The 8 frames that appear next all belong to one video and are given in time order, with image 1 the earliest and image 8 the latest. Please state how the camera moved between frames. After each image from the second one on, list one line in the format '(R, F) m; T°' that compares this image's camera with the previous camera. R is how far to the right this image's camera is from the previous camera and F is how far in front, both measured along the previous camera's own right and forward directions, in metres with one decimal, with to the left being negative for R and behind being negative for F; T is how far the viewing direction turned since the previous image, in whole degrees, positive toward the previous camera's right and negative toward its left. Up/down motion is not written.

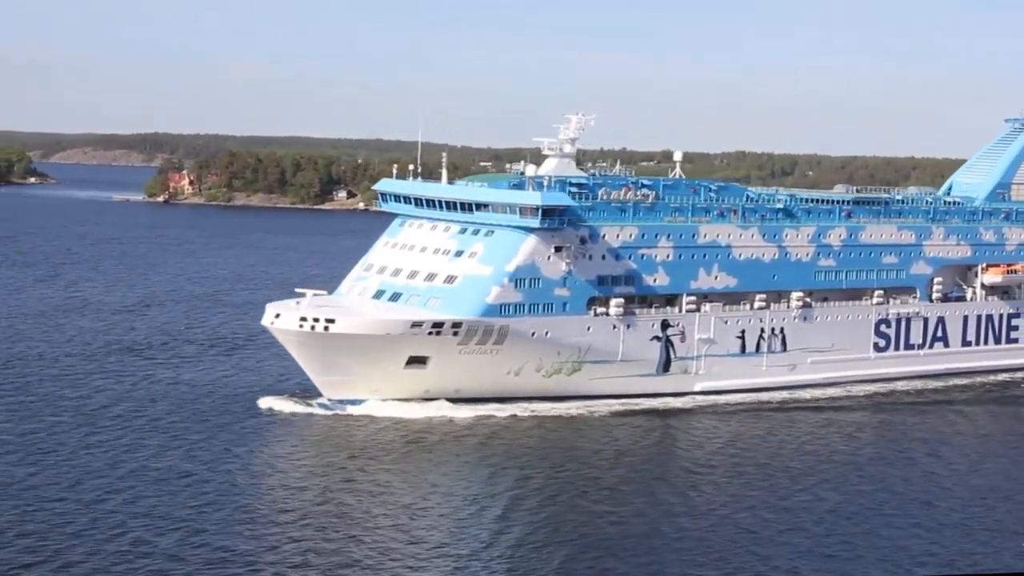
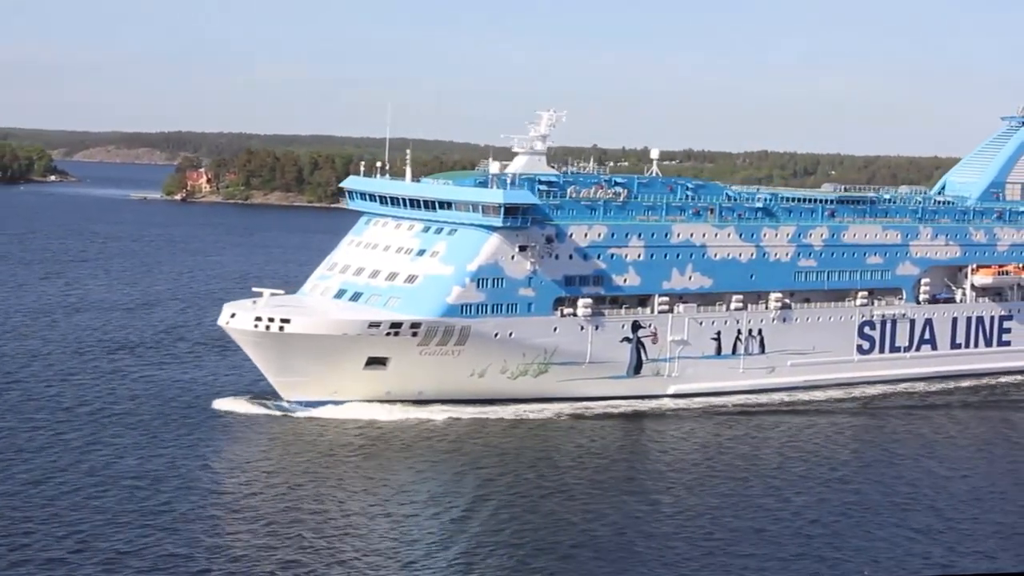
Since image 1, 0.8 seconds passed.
(+1.2, +0.7) m; -1°
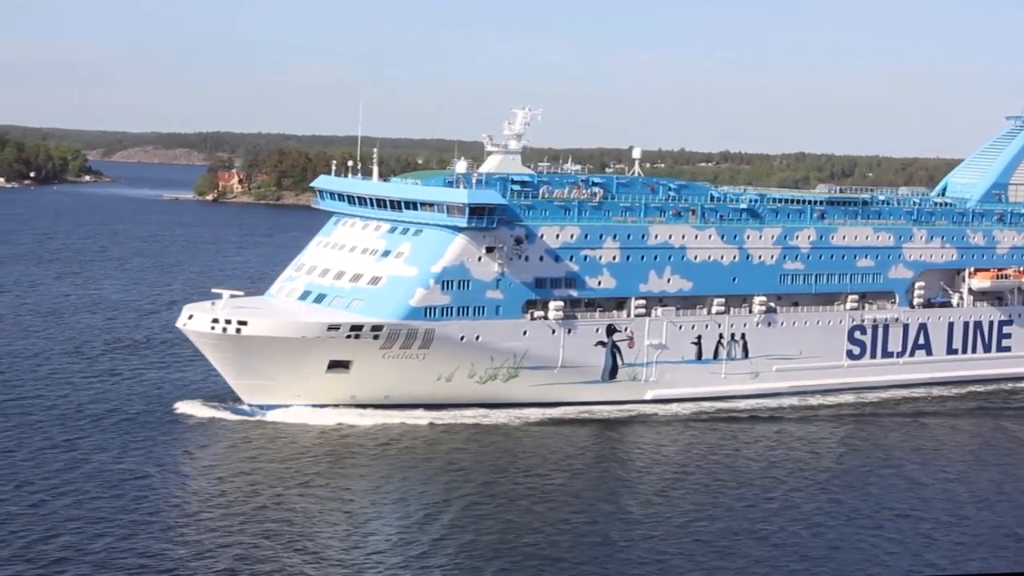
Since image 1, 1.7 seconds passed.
(+1.3, +0.7) m; -1°
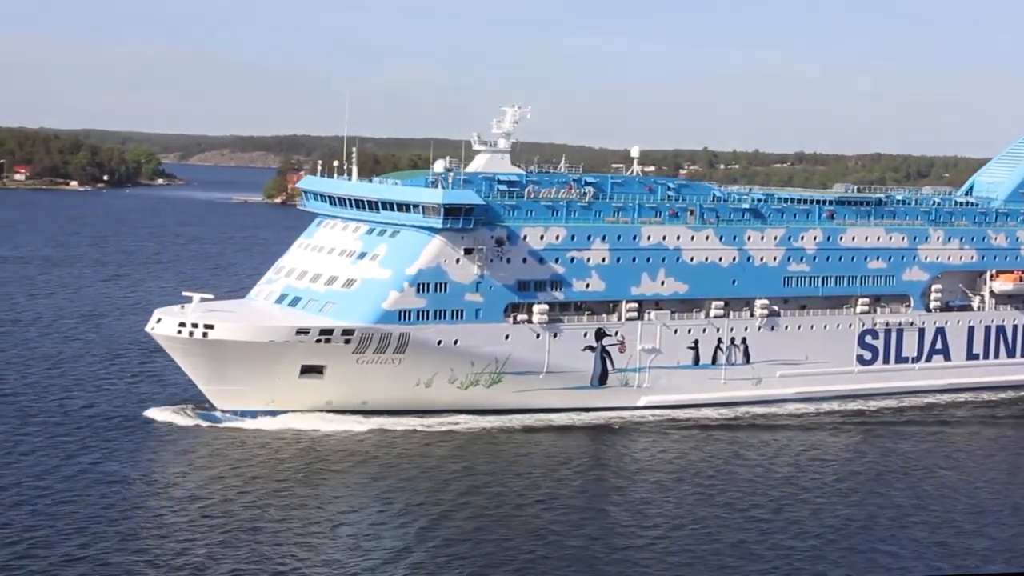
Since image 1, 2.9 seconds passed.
(+1.6, +0.9) m; -2°
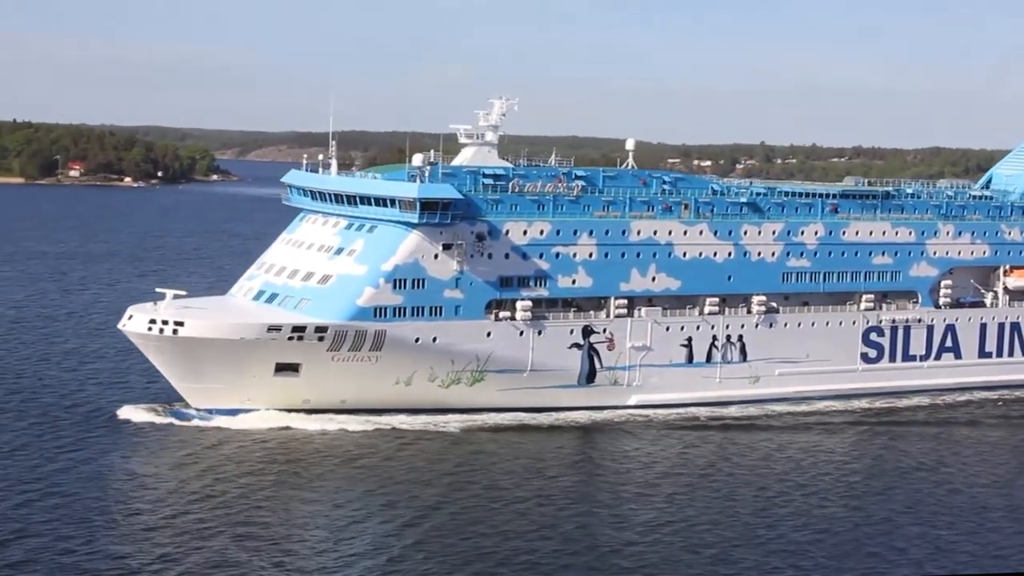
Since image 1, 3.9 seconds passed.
(+1.2, +0.7) m; -2°
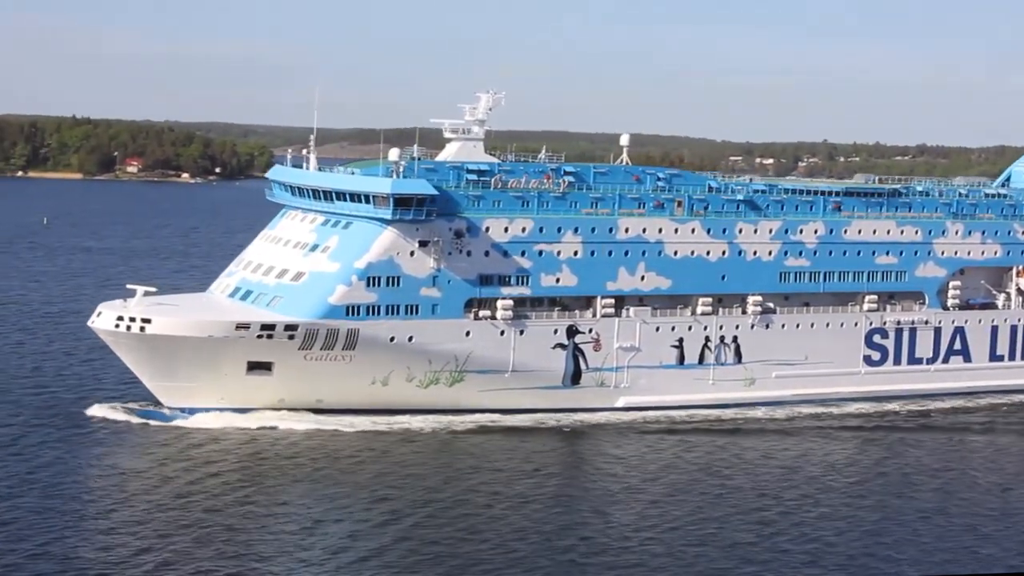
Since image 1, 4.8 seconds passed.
(+1.2, +0.7) m; -2°
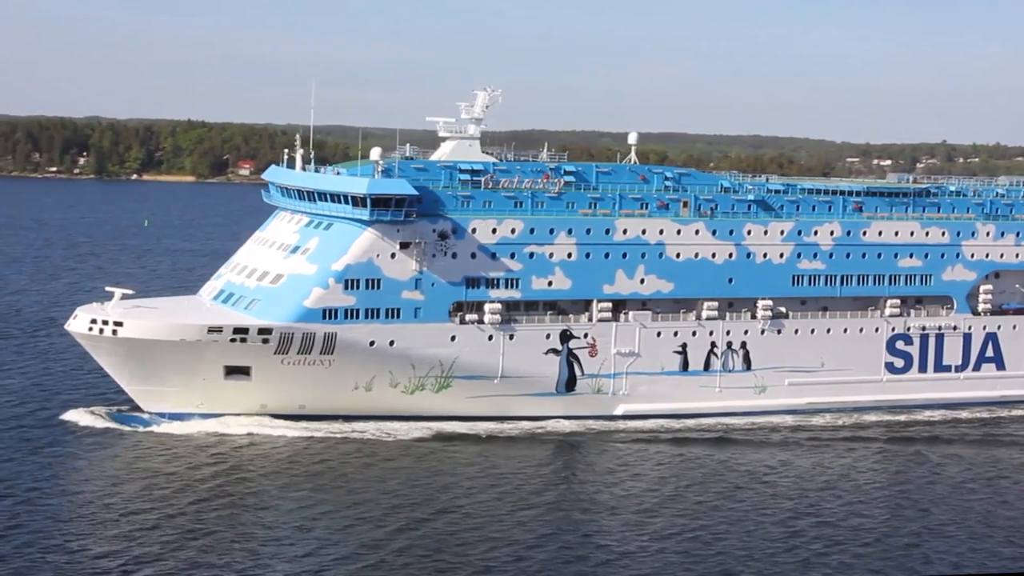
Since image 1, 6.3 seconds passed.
(+1.8, +0.9) m; -3°
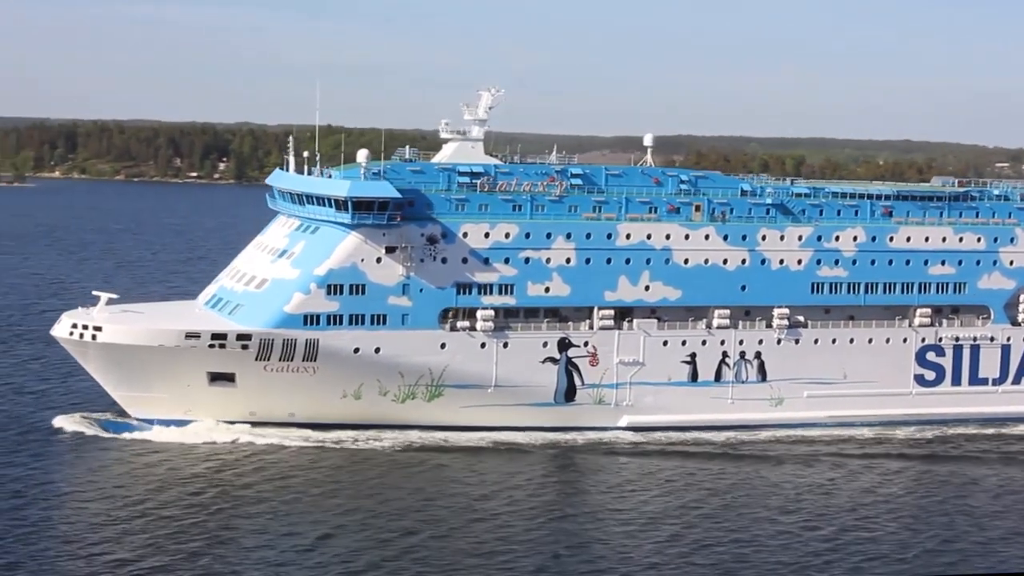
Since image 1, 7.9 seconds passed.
(+1.8, +0.9) m; -4°
